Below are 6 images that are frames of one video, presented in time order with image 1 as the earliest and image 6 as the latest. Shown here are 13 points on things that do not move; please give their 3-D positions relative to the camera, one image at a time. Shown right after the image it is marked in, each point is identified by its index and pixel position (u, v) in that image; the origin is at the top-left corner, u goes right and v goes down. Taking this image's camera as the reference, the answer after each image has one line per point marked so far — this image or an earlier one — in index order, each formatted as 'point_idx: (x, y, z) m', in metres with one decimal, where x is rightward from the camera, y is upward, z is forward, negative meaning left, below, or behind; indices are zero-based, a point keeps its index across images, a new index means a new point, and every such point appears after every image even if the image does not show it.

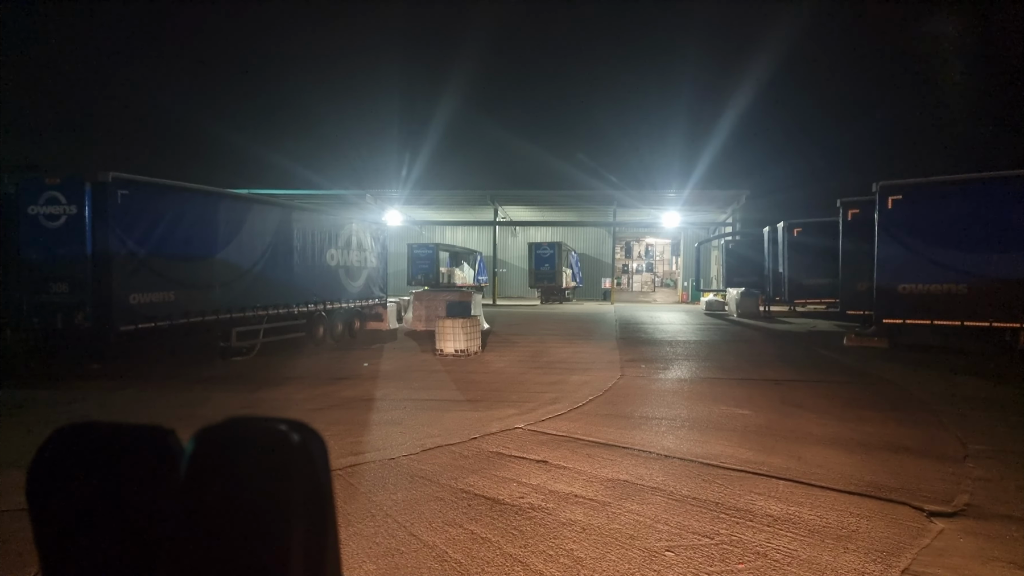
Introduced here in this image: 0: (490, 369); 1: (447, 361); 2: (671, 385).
0: (-0.4, -1.6, +11.1) m
1: (-1.4, -1.5, +12.0) m
2: (+2.6, -1.6, +9.4) m
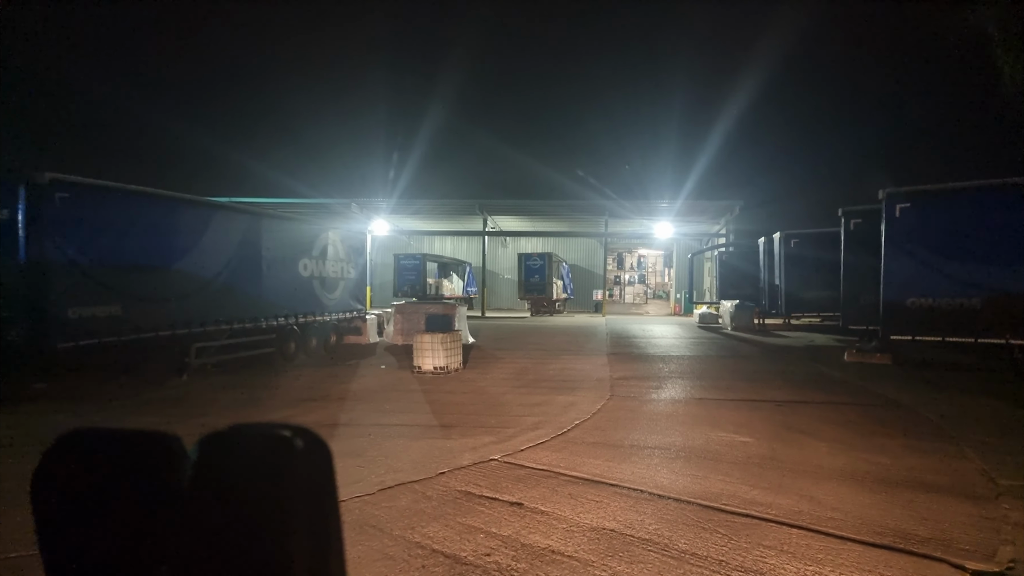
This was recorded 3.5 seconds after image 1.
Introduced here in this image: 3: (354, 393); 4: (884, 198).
0: (-0.7, -1.8, +10.3) m
1: (-1.7, -1.8, +11.2) m
2: (+2.3, -1.8, +8.7) m
3: (-2.8, -1.9, +10.1) m
4: (+7.6, +1.9, +11.5) m
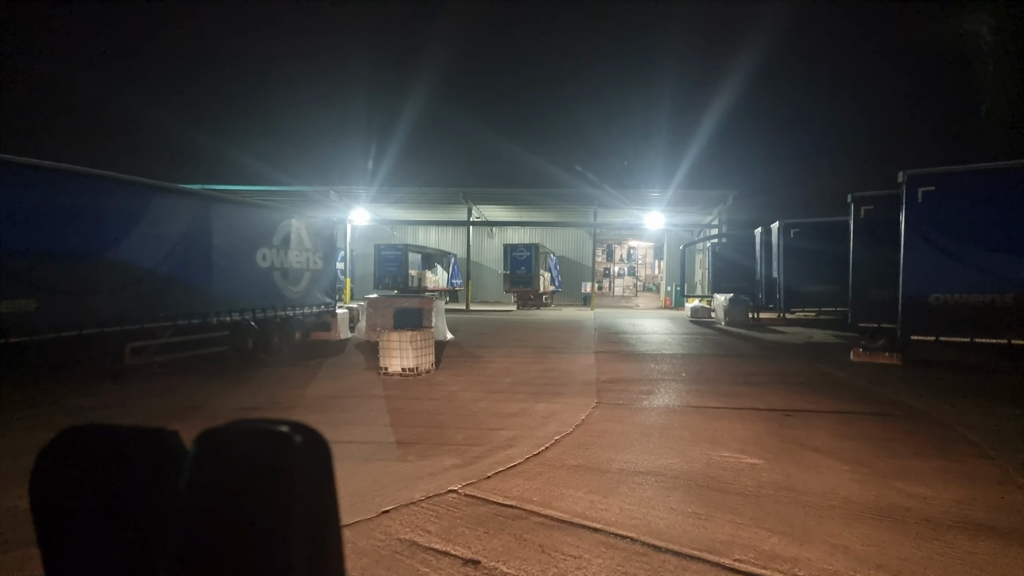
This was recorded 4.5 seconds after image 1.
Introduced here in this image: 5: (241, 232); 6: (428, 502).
0: (-1.1, -1.7, +9.2) m
1: (-2.1, -1.6, +10.1) m
2: (+1.9, -1.7, +7.6) m
3: (-3.2, -1.7, +8.9) m
4: (+7.2, +2.0, +10.4) m
5: (-5.6, +1.2, +11.9) m
6: (-0.7, -1.8, +4.9) m
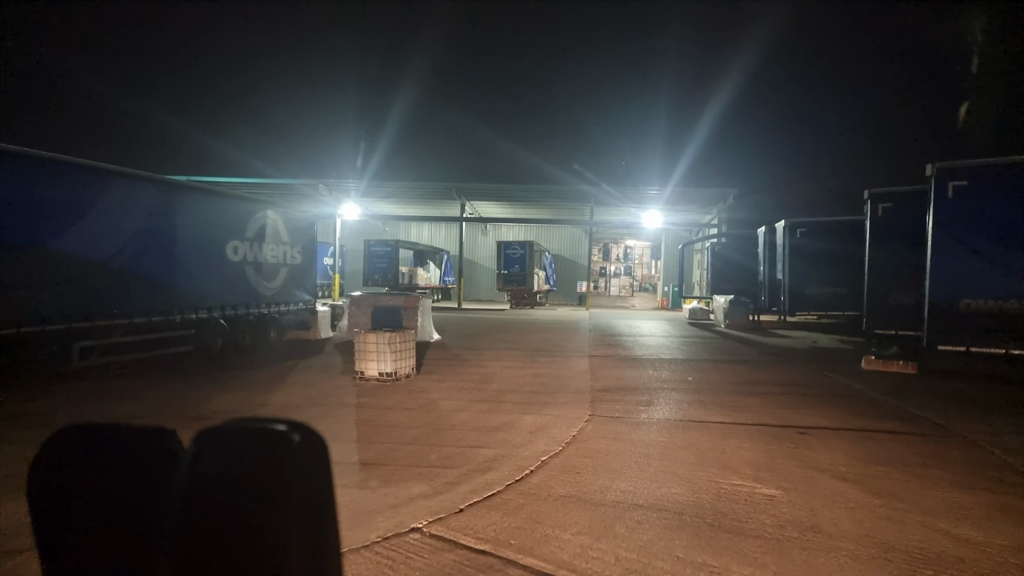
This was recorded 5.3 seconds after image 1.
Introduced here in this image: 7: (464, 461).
0: (-1.4, -1.6, +8.3) m
1: (-2.3, -1.6, +9.2) m
2: (+1.7, -1.7, +6.8) m
3: (-3.4, -1.7, +8.1) m
4: (+7.0, +1.9, +9.6) m
5: (-5.8, +1.3, +11.1) m
6: (-0.9, -1.8, +4.0) m
7: (-0.5, -1.8, +5.8) m
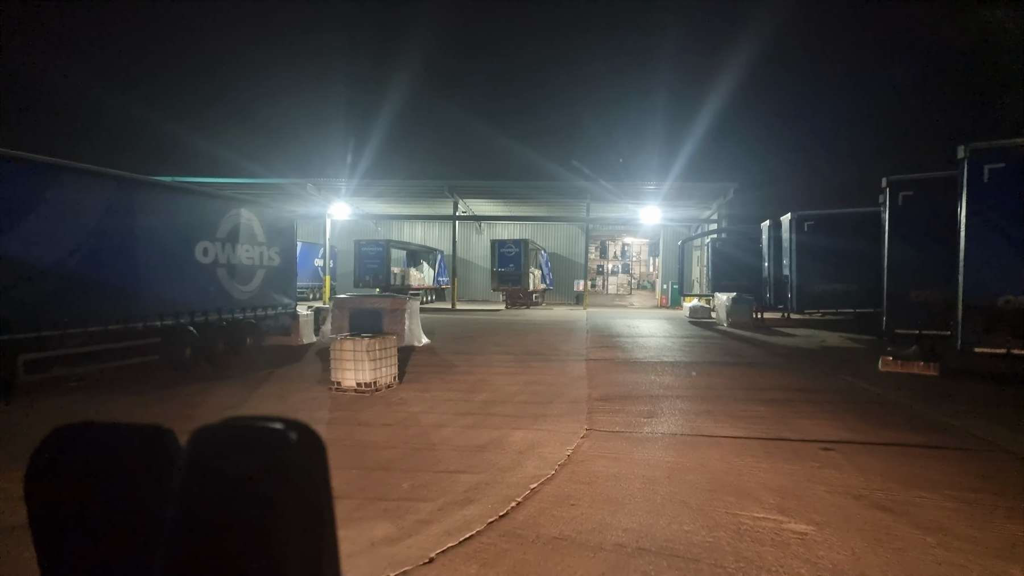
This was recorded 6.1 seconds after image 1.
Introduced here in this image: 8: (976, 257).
0: (-1.5, -1.7, +7.5) m
1: (-2.5, -1.6, +8.4) m
2: (+1.6, -1.7, +6.0) m
3: (-3.5, -1.7, +7.3) m
4: (+6.9, +2.0, +8.9) m
5: (-6.0, +1.2, +10.2) m
6: (-1.0, -1.8, +3.2) m
7: (-0.6, -1.8, +5.0) m
8: (+7.0, +0.5, +8.9) m
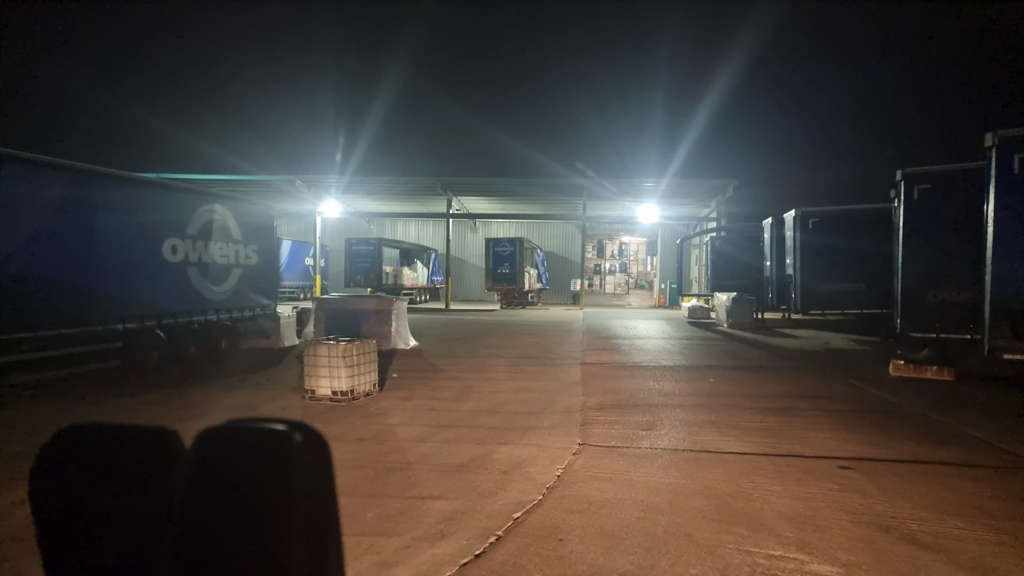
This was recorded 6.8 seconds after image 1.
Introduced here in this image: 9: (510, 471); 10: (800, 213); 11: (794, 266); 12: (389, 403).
0: (-1.7, -1.7, +6.9) m
1: (-2.7, -1.7, +7.8) m
2: (+1.4, -1.8, +5.4) m
3: (-3.7, -1.8, +6.6) m
4: (+6.7, +2.0, +8.3) m
5: (-6.2, +1.2, +9.6) m
6: (-1.2, -1.8, +2.6) m
7: (-0.8, -1.8, +4.4) m
8: (+6.8, +0.4, +8.3) m
9: (-0.1, -1.8, +5.5) m
10: (+7.6, +2.0, +15.4) m
11: (+7.7, +0.6, +15.7) m
12: (-1.7, -1.6, +8.2) m
